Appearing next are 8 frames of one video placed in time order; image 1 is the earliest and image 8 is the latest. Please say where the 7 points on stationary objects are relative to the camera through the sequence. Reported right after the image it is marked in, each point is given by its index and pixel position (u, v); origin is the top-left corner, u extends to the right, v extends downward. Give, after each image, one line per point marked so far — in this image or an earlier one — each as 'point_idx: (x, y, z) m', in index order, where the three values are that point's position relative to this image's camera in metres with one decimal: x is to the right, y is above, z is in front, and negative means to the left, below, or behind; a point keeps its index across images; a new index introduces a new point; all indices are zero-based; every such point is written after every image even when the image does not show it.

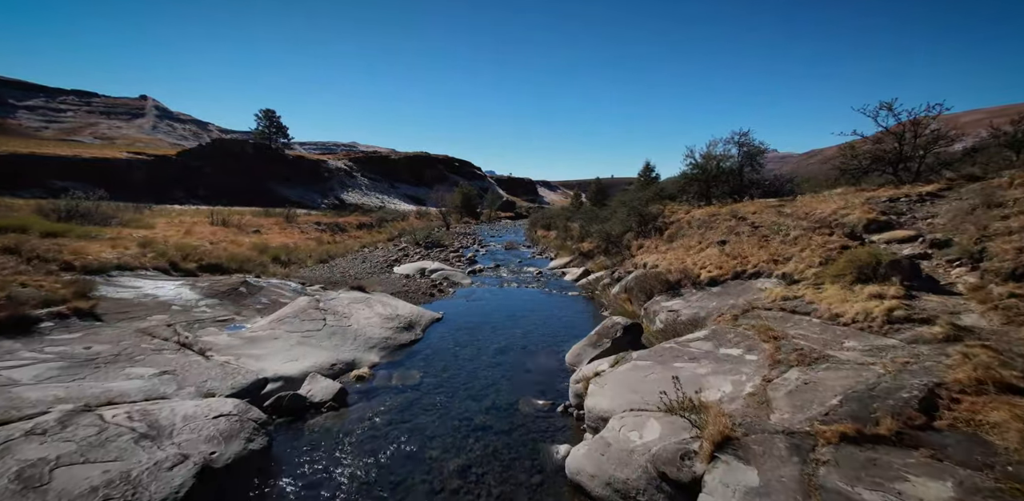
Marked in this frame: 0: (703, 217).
0: (+6.8, +1.1, +18.1) m
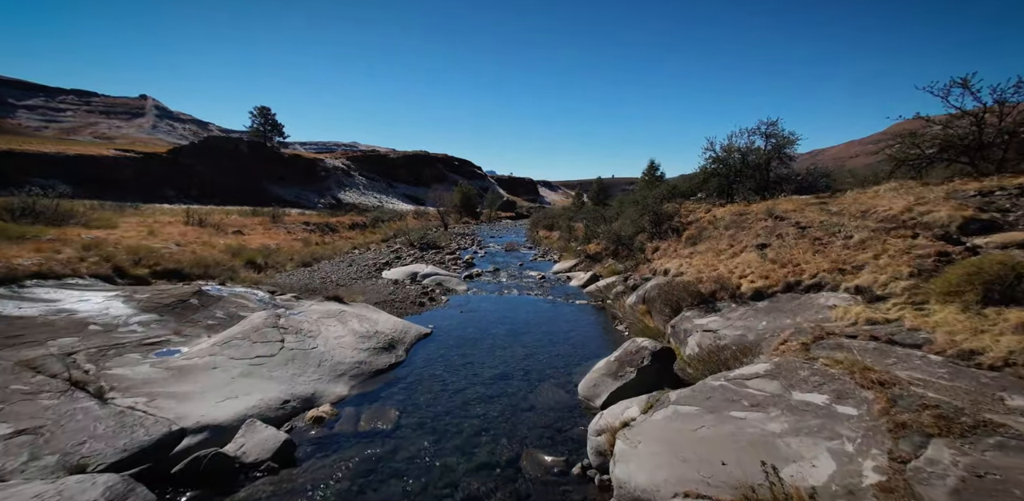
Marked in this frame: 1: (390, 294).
0: (+6.8, +1.0, +16.0) m
1: (-4.2, -1.6, +17.4) m
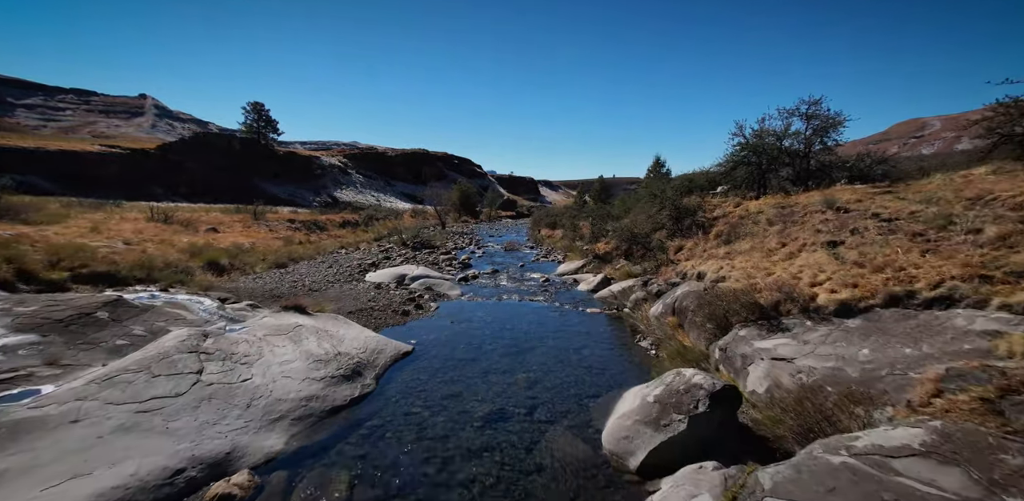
0: (+6.8, +1.0, +13.5) m
1: (-4.2, -1.6, +14.9) m
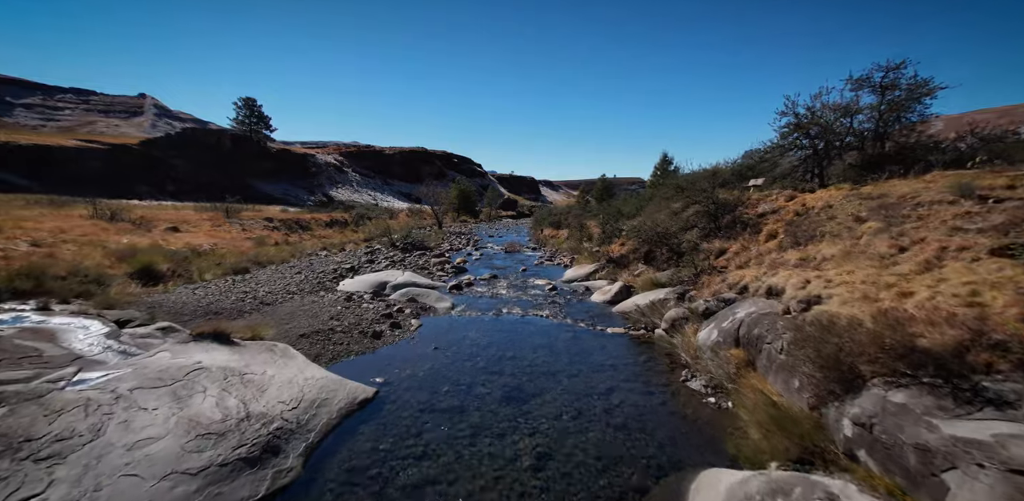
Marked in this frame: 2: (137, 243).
0: (+6.8, +0.9, +10.4) m
1: (-4.2, -1.6, +11.7) m
2: (-12.4, +0.3, +17.0) m
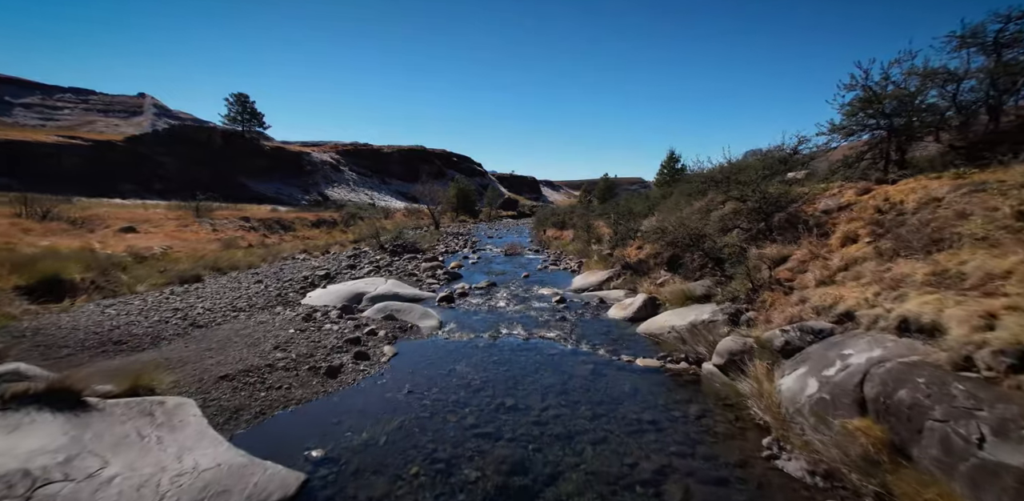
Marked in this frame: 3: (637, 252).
0: (+6.8, +0.7, +7.4) m
1: (-4.1, -1.8, +8.8) m
2: (-12.4, +0.1, +14.1) m
3: (+4.8, -0.1, +19.9) m
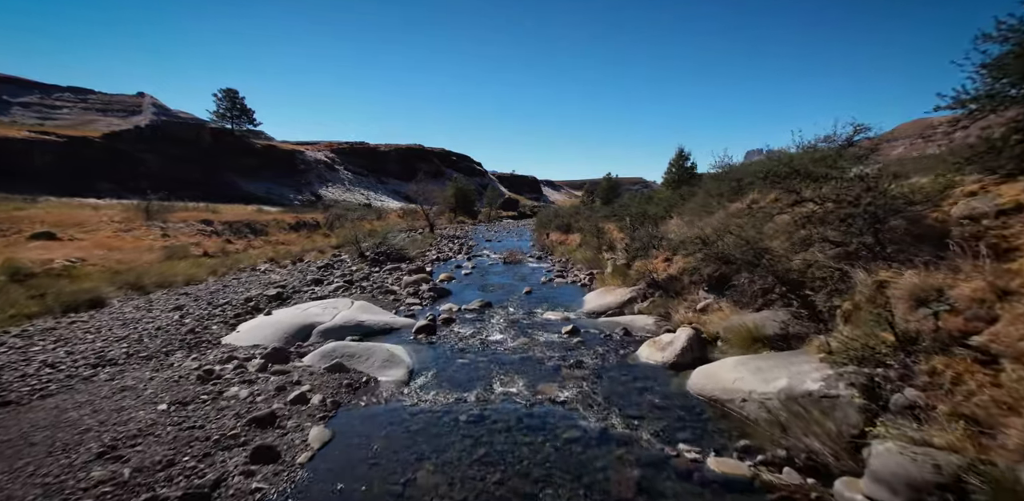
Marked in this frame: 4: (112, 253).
0: (+6.8, +0.3, +3.6) m
1: (-4.2, -2.2, +5.0) m
2: (-12.4, -0.3, +10.3) m
3: (+4.8, -0.5, +16.1) m
4: (-13.2, 0.0, +16.8) m
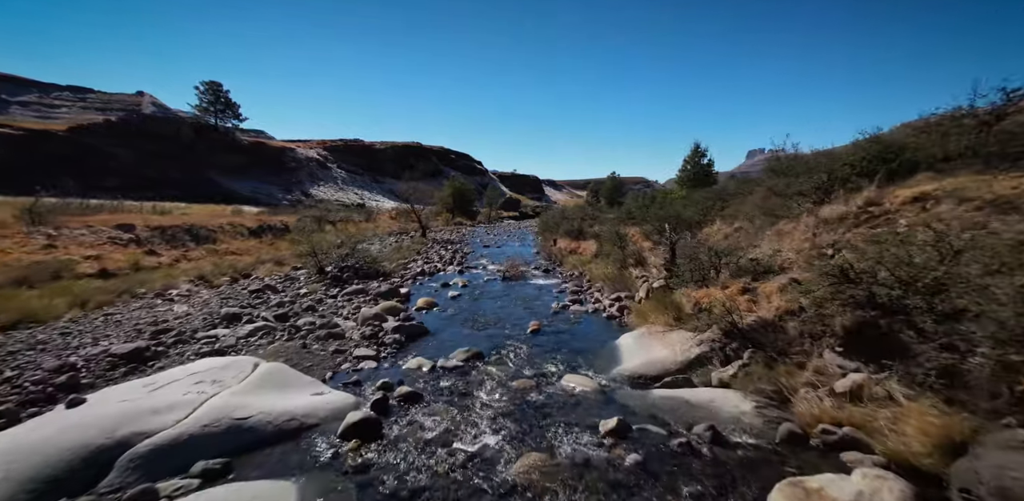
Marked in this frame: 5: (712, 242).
0: (+6.8, -0.2, -2.2) m
1: (-4.2, -2.7, -0.8) m
2: (-12.4, -0.8, +4.5) m
3: (+4.8, -1.1, +10.2) m
4: (-13.2, -0.6, +11.1) m
5: (+7.3, +0.7, +18.9) m
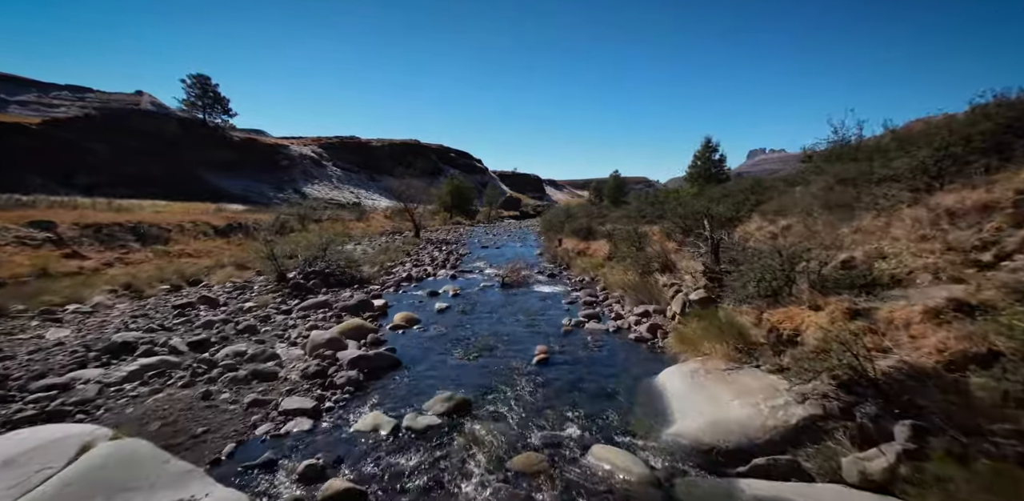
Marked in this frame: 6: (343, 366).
0: (+6.8, -0.3, -6.0) m
1: (-4.2, -2.8, -4.5) m
2: (-12.4, -0.9, +0.8) m
3: (+4.9, -1.1, +6.5) m
4: (-13.2, -0.6, +7.3) m
5: (+7.3, +0.6, +15.2) m
6: (-3.2, -1.9, +9.5) m
